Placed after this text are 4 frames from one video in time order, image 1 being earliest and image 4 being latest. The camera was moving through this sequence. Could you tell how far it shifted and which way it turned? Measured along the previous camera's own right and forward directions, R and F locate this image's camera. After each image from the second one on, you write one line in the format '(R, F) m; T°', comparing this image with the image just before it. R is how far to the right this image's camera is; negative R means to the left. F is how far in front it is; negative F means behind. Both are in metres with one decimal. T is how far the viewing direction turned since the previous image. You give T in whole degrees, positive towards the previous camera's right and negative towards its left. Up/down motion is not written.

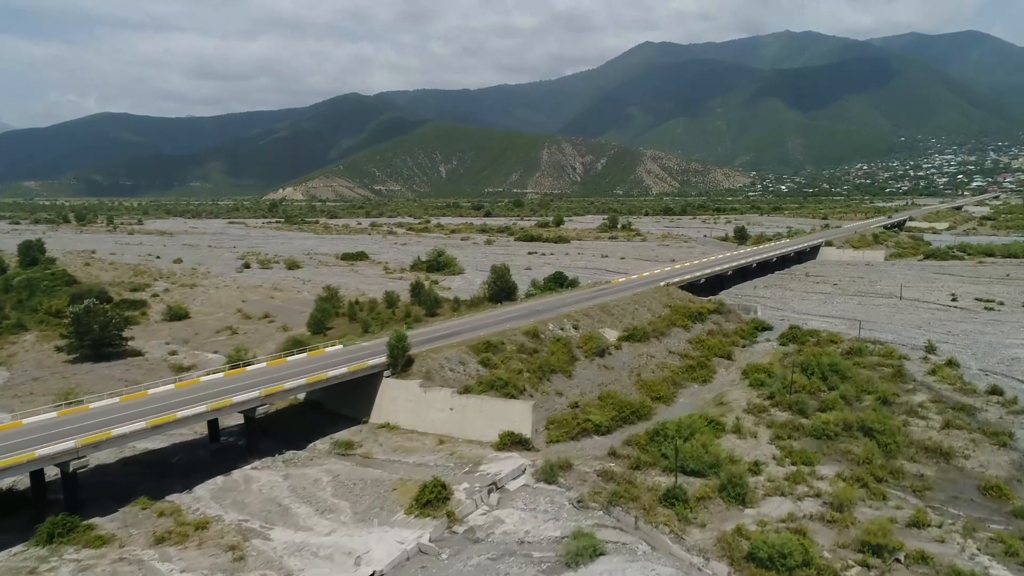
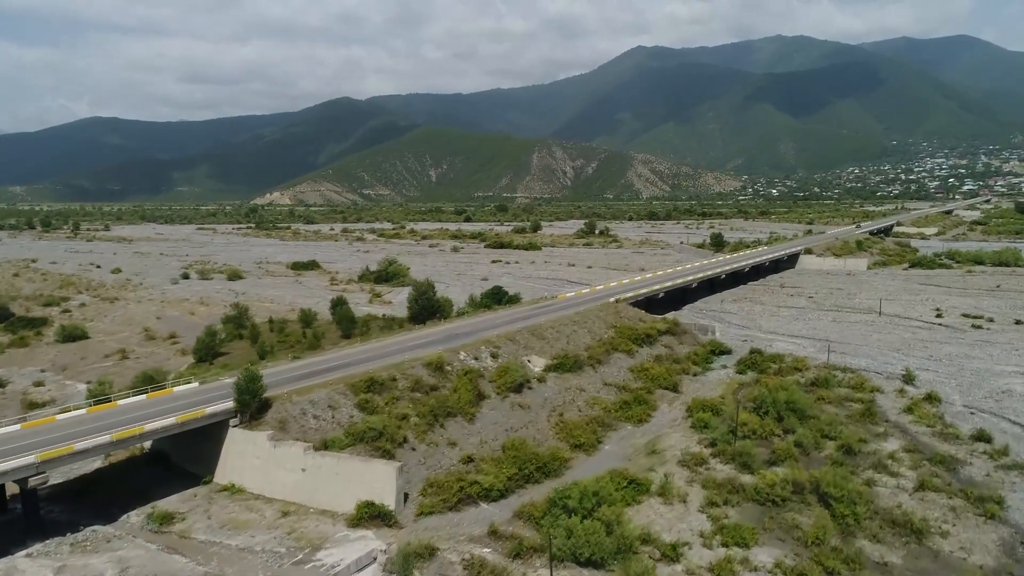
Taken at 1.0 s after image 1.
(+3.3, +4.4) m; 0°
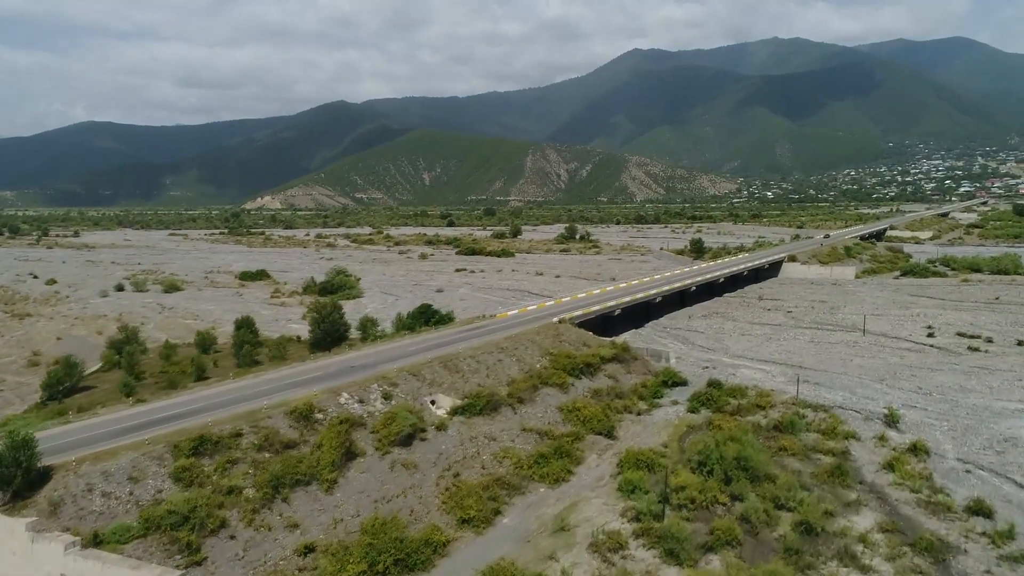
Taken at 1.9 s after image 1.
(+3.1, +4.6) m; 0°
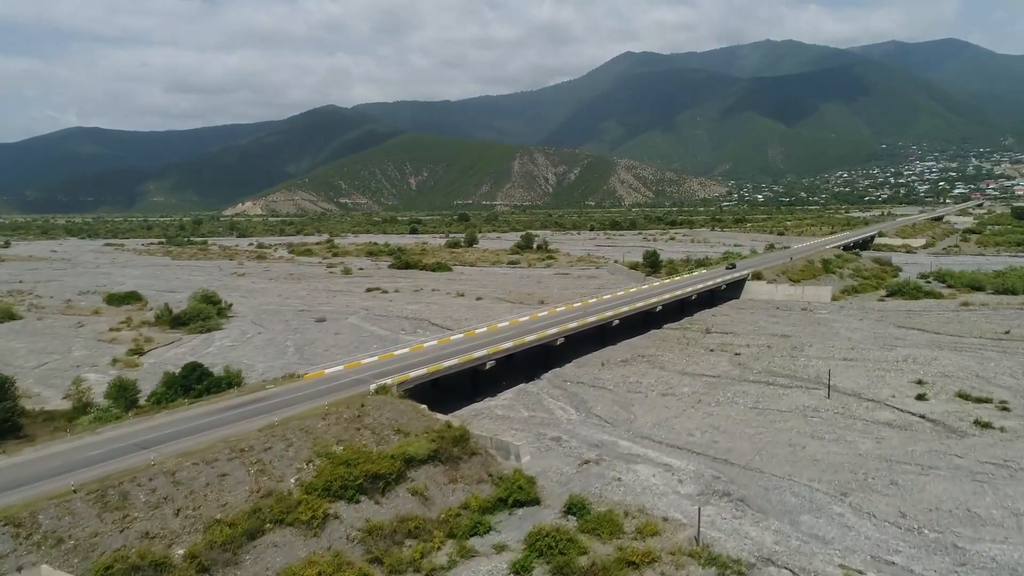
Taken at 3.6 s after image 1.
(+6.1, +9.7) m; 0°
